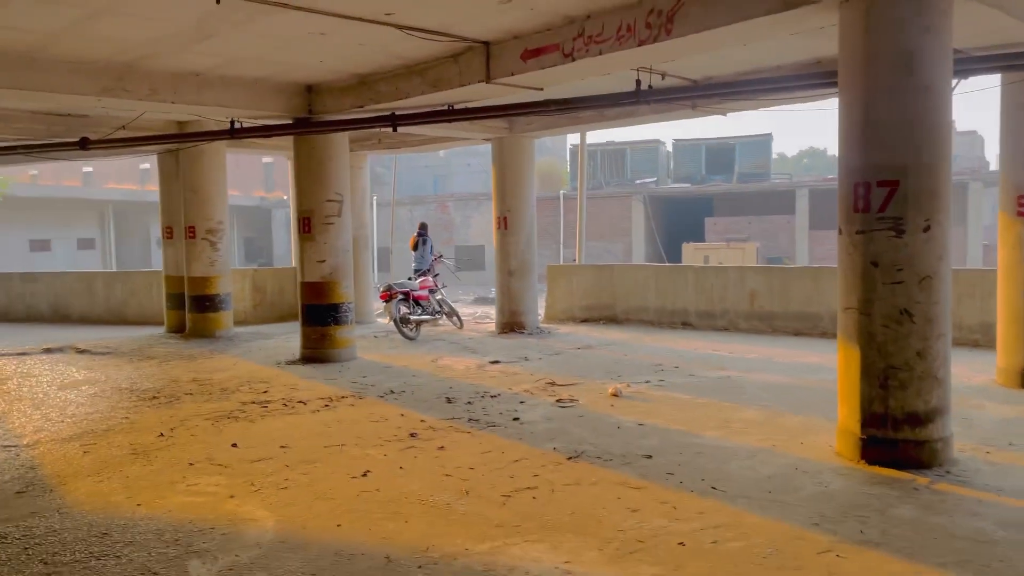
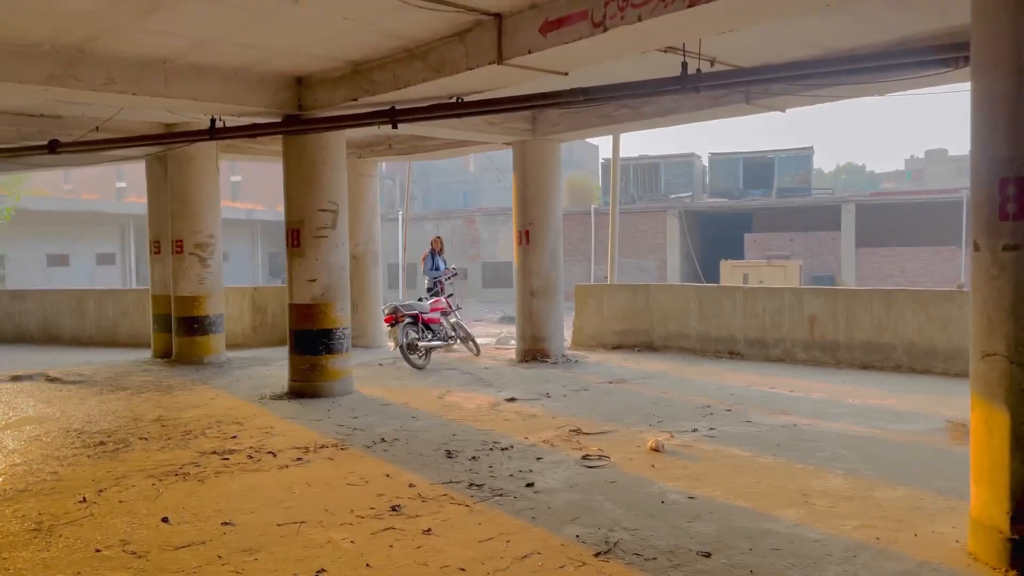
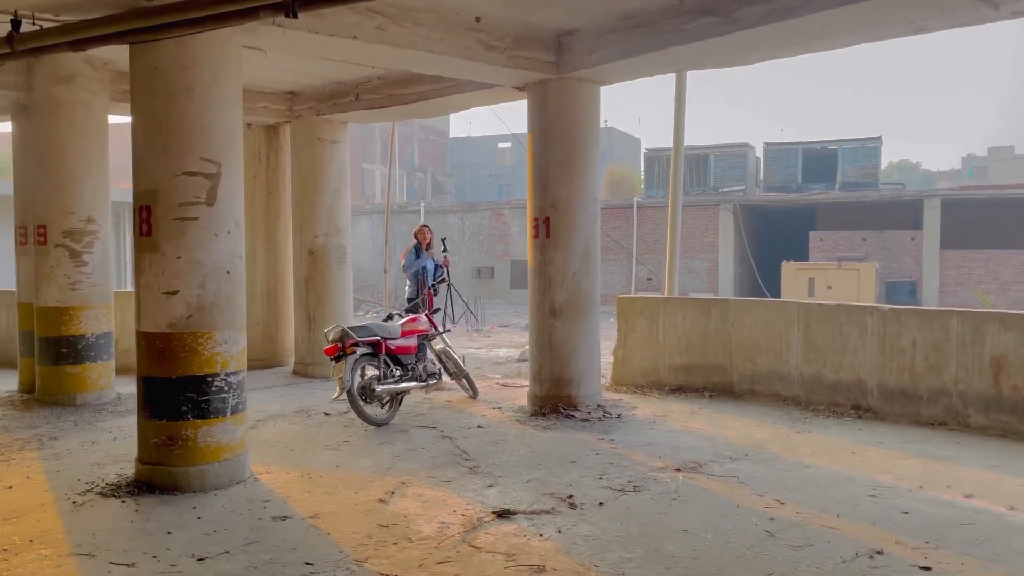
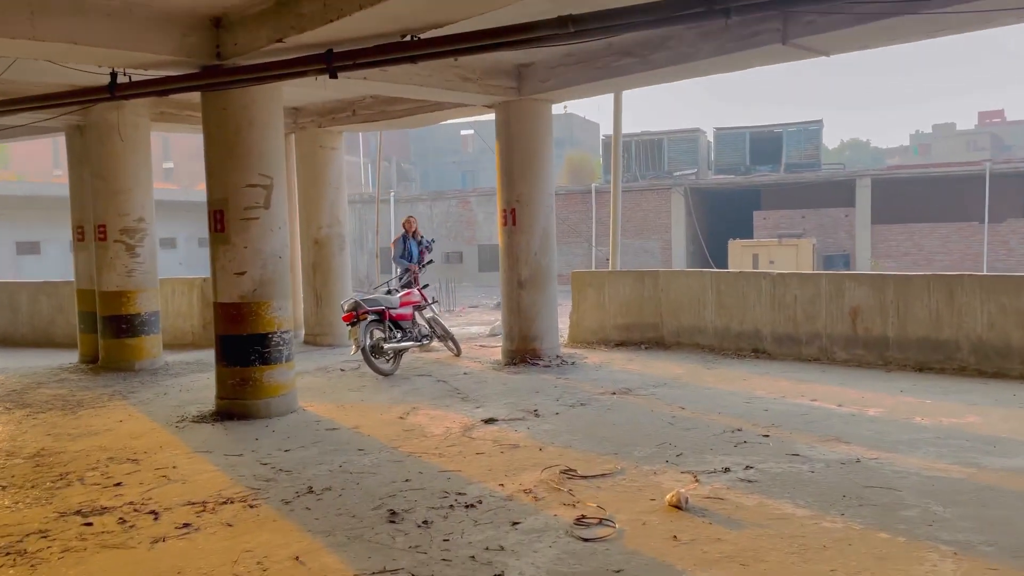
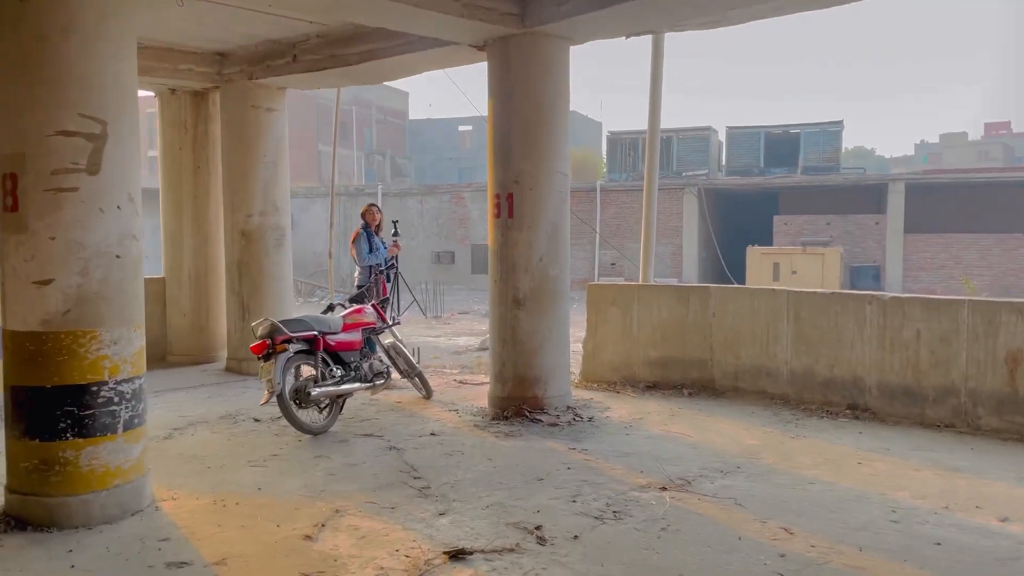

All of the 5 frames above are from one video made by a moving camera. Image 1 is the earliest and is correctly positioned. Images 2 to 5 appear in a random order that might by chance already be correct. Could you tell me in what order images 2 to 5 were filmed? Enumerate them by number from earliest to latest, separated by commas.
2, 4, 3, 5
